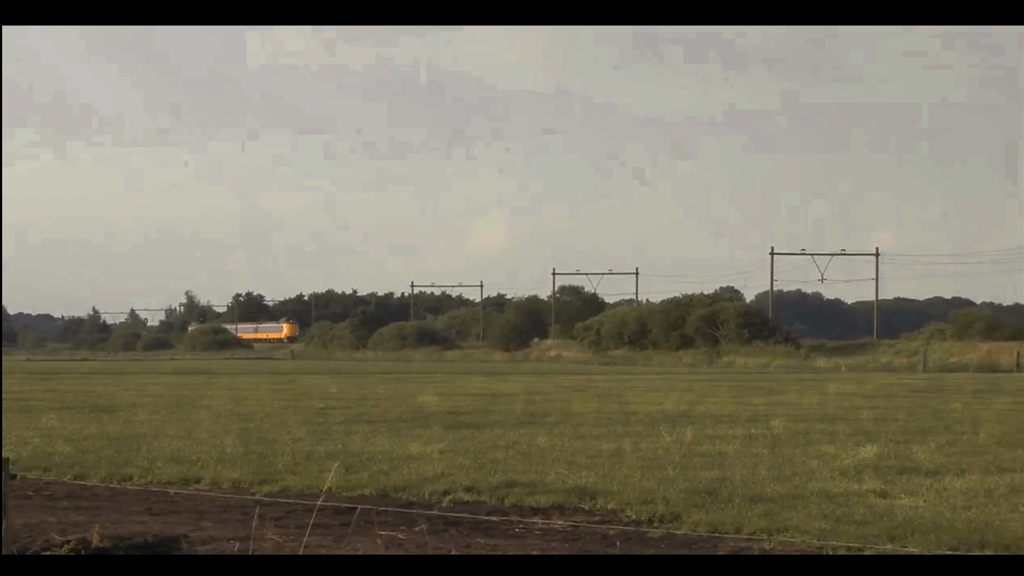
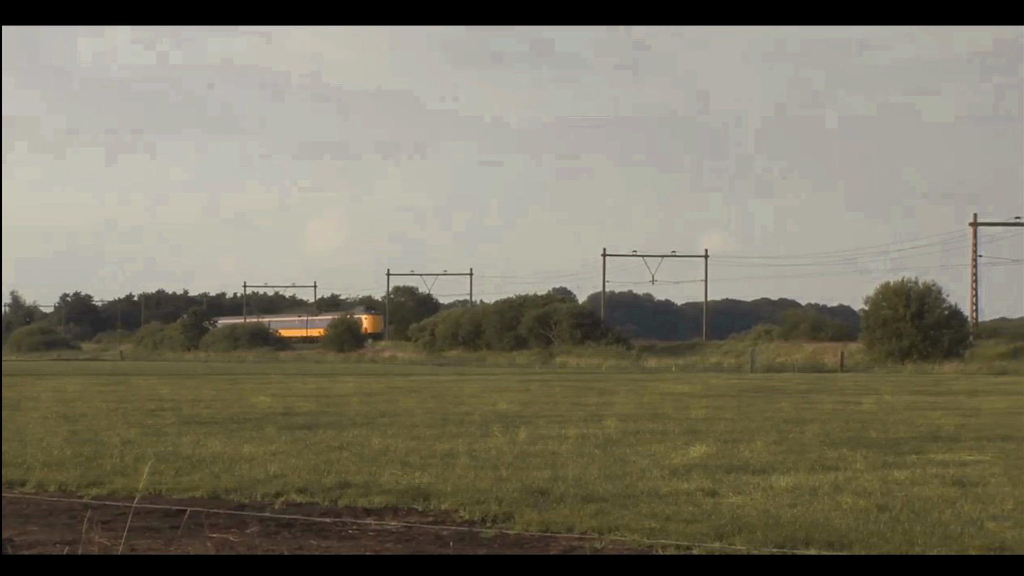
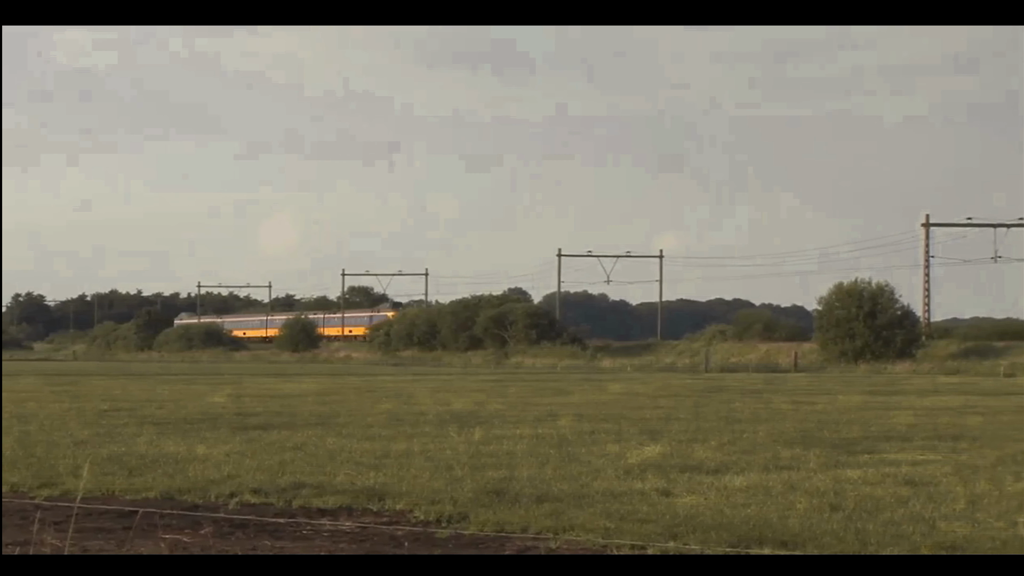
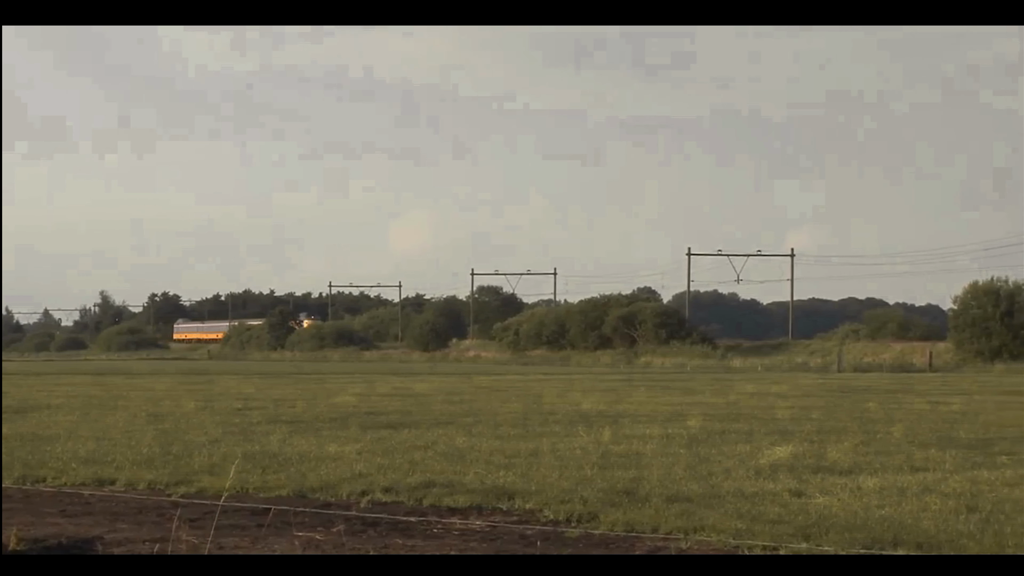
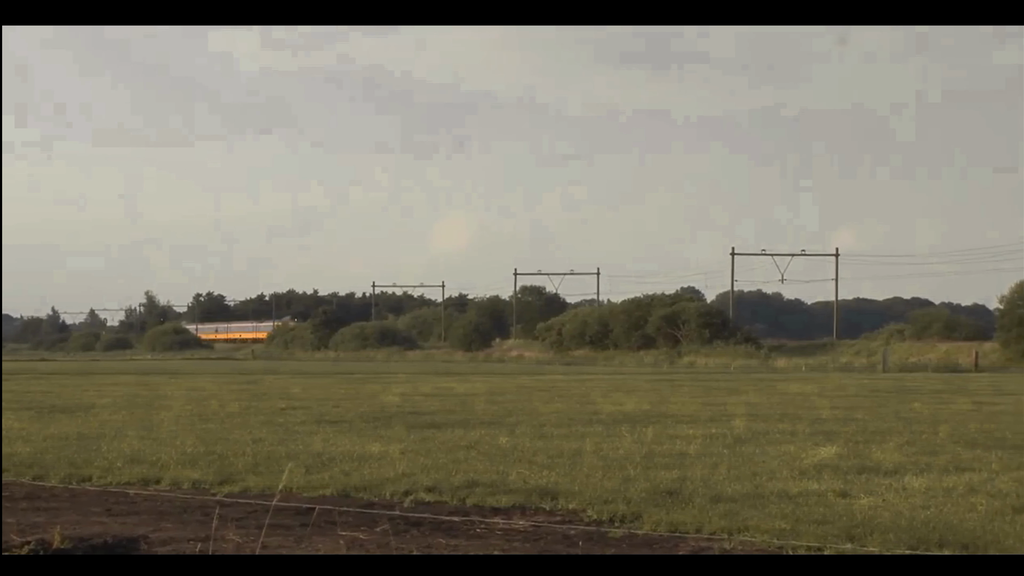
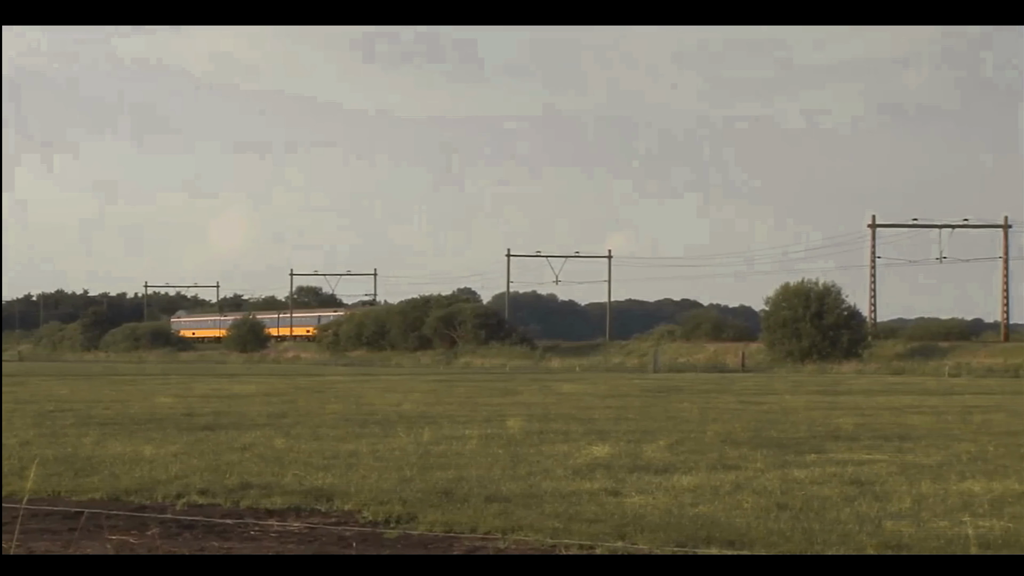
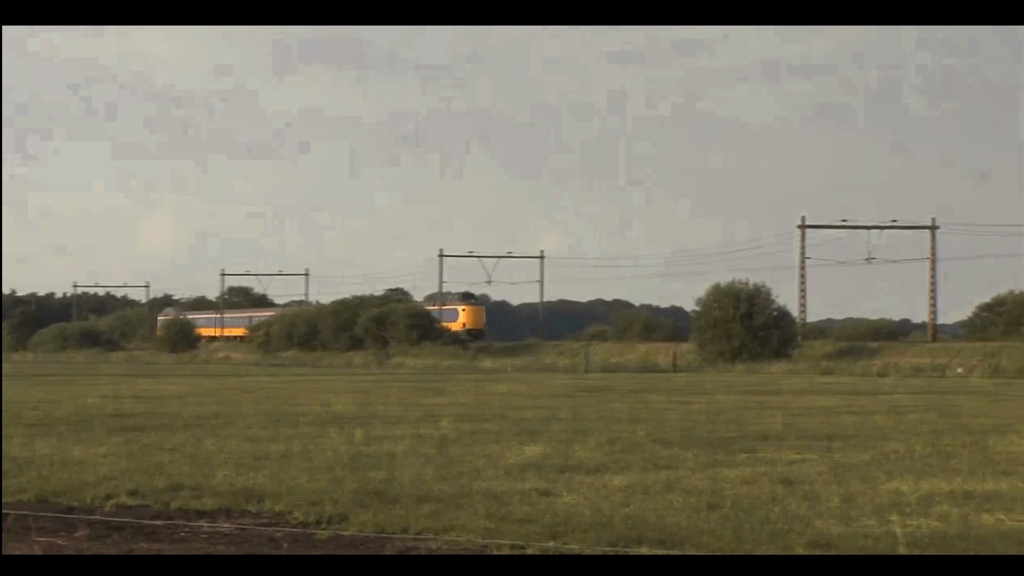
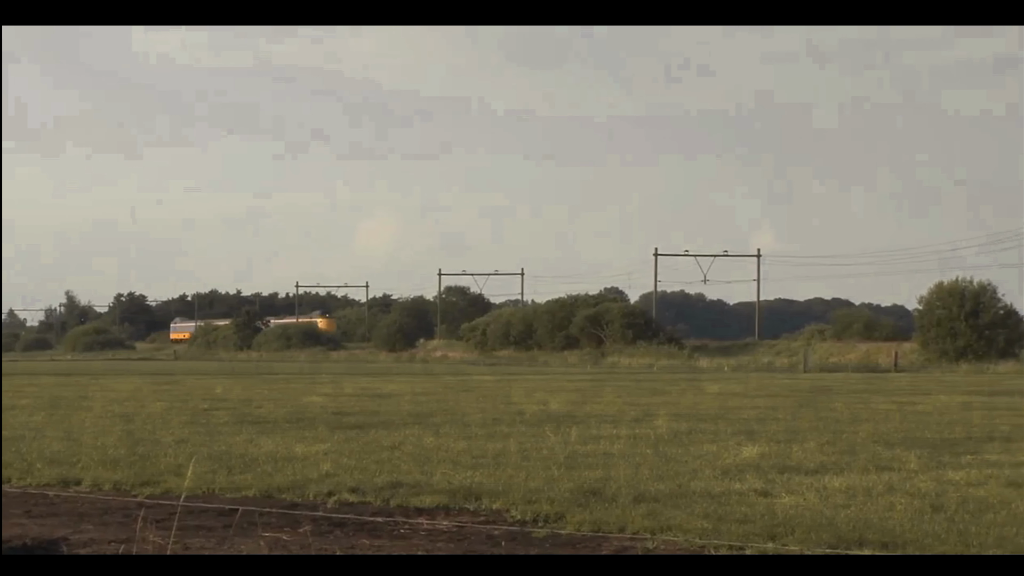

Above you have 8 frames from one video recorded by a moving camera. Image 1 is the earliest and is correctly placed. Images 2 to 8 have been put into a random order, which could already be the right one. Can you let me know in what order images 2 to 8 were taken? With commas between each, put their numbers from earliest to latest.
5, 4, 8, 2, 3, 6, 7
